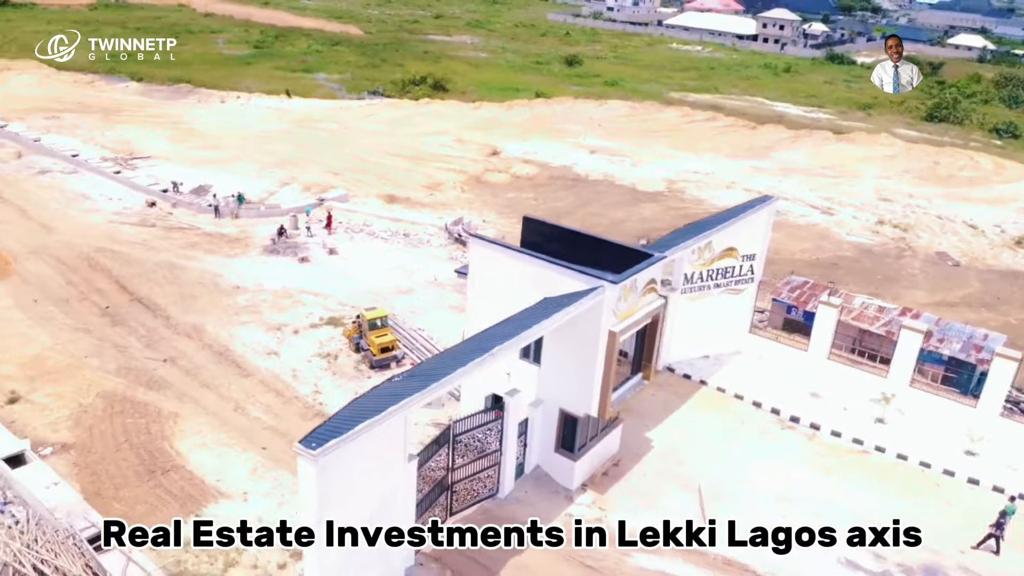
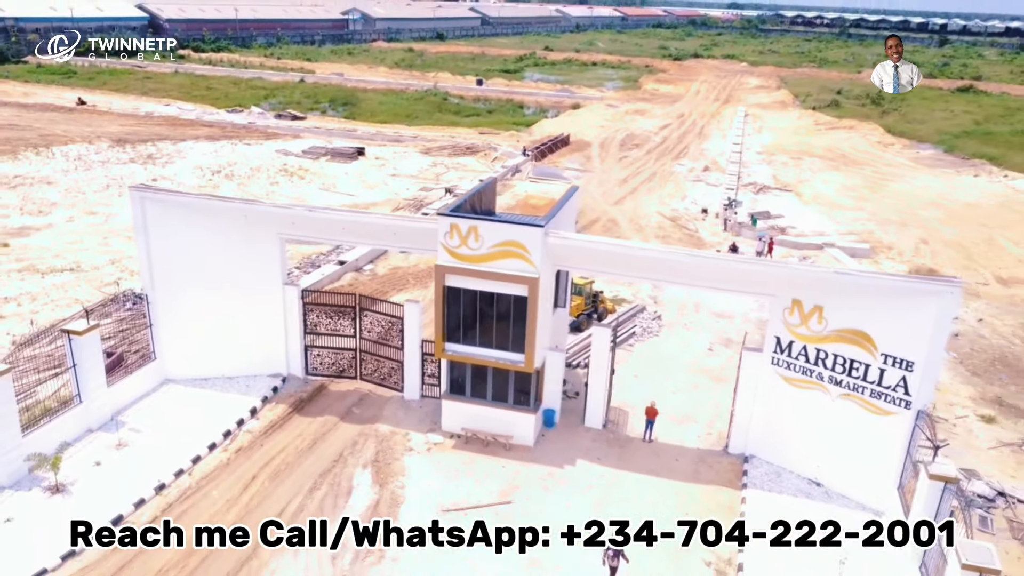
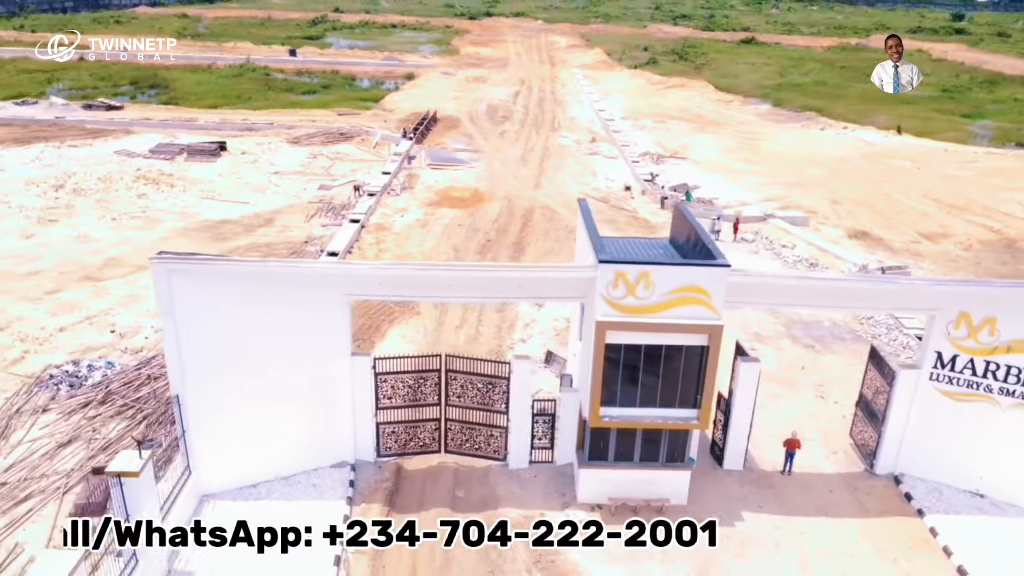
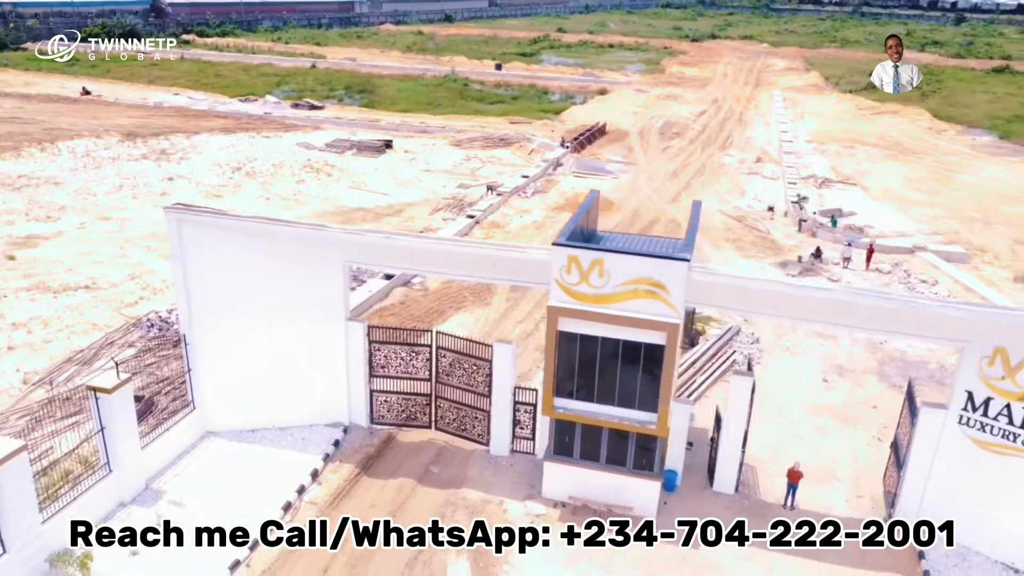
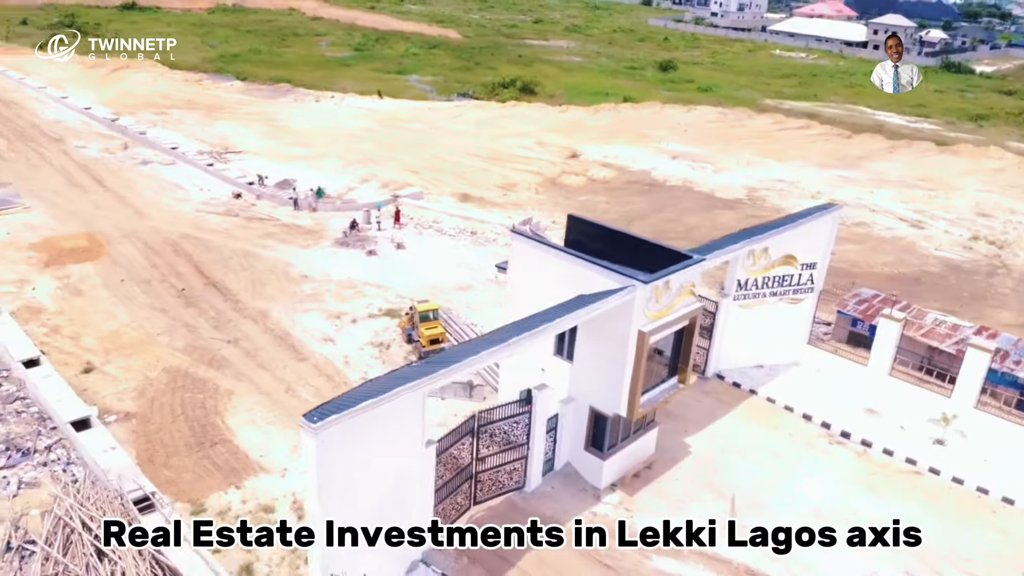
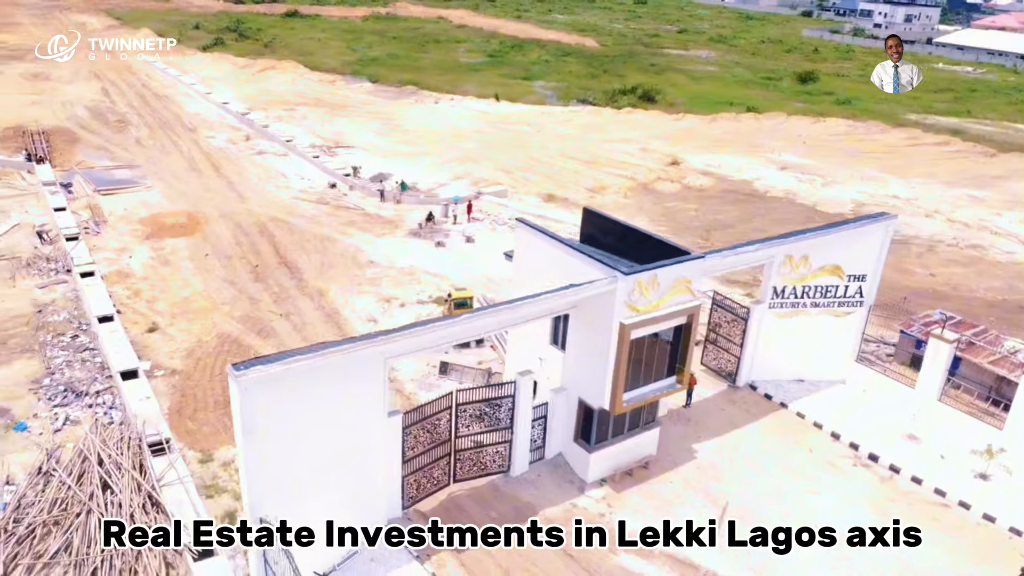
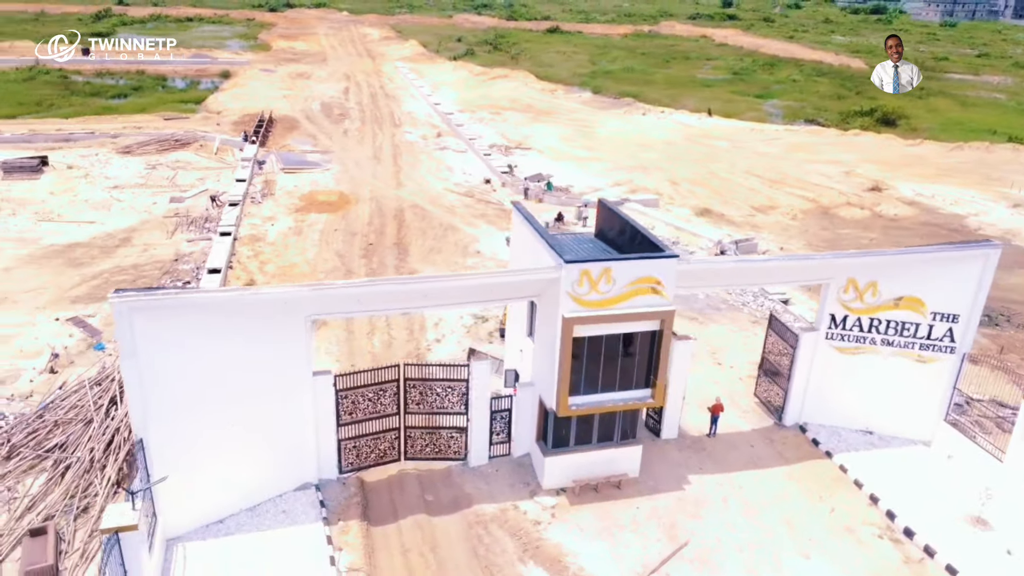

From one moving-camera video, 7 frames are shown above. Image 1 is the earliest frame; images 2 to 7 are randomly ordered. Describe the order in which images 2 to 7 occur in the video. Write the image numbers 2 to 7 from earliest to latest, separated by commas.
5, 6, 7, 3, 4, 2
